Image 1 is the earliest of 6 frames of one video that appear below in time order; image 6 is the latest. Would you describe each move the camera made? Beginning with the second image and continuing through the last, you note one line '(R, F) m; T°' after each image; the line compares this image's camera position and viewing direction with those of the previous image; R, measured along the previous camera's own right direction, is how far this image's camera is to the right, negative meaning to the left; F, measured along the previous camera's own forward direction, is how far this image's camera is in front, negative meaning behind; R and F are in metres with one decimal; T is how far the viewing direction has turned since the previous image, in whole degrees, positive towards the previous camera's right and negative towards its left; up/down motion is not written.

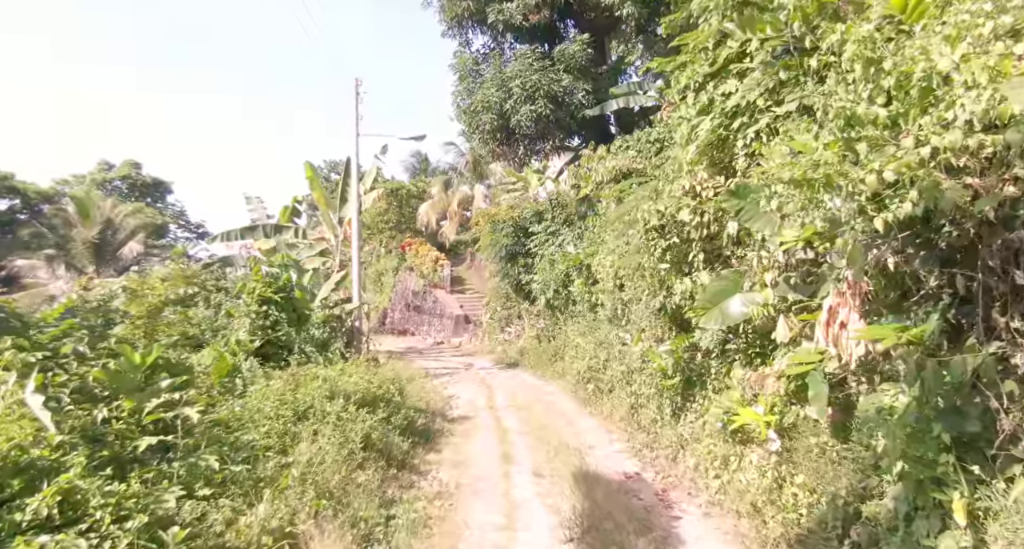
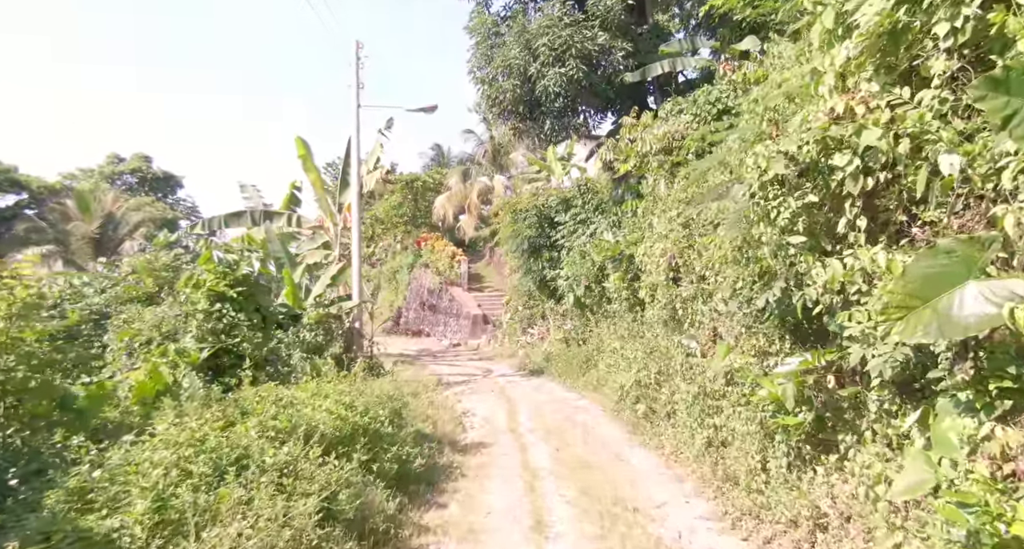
(-0.1, +1.9) m; -2°
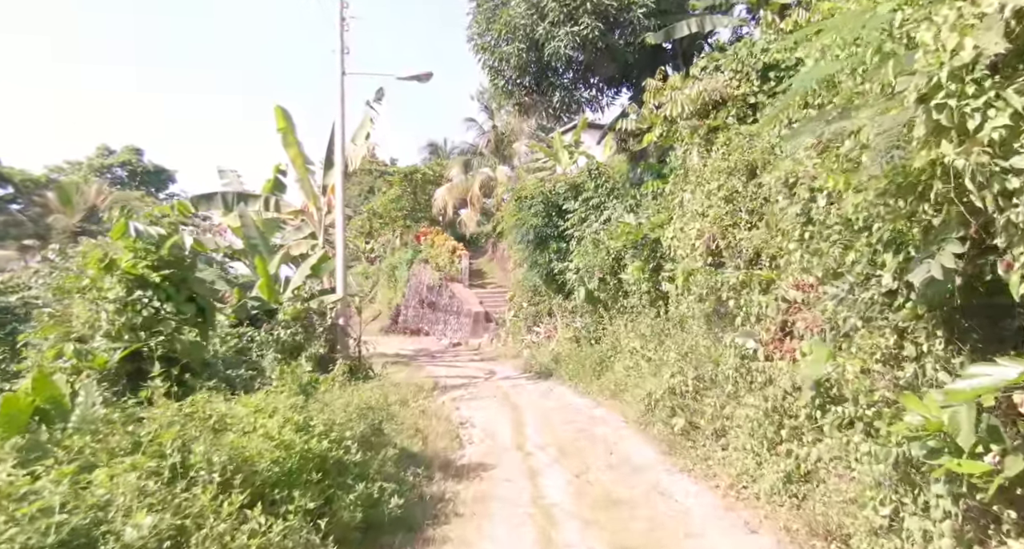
(0.0, +1.3) m; 0°
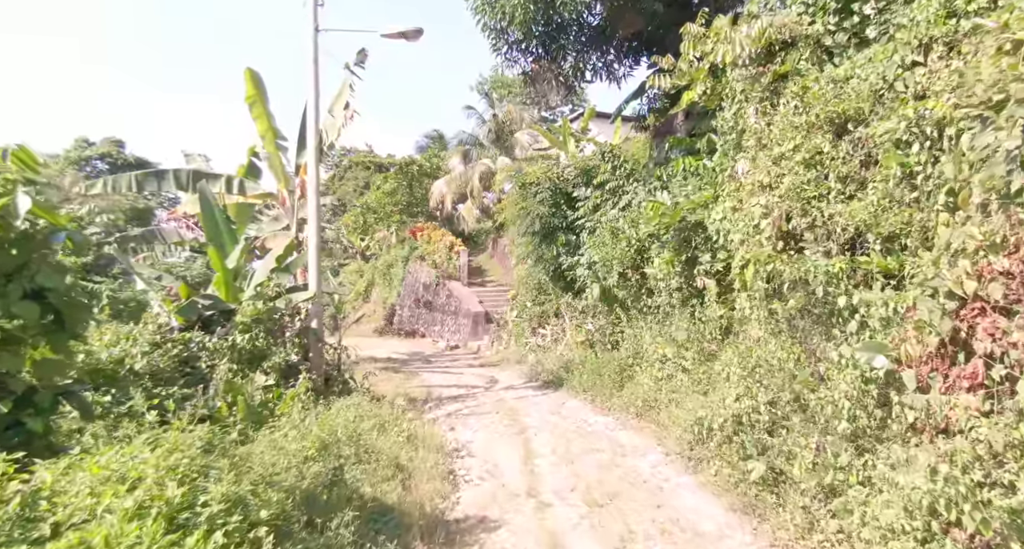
(-0.1, +1.6) m; 0°
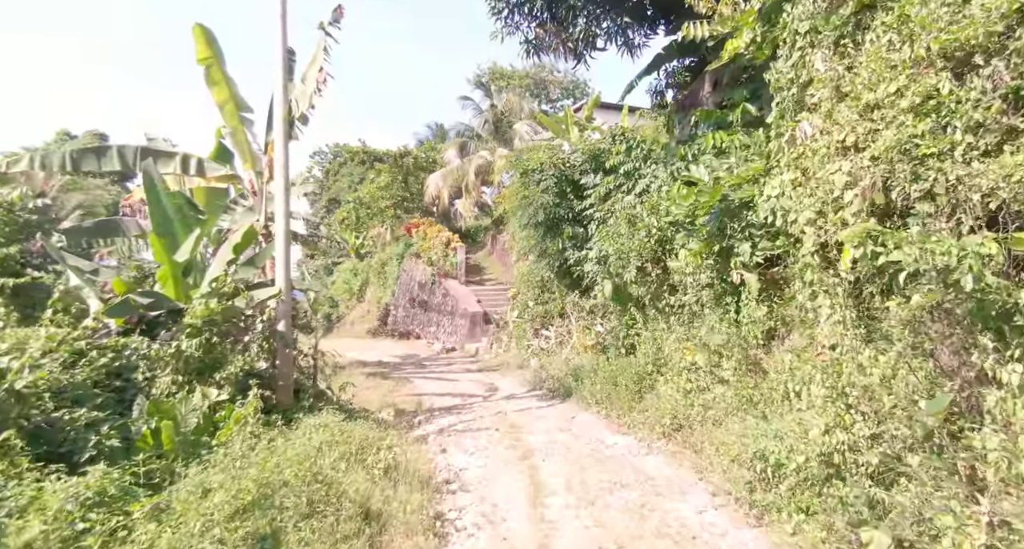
(0.0, +1.3) m; 0°
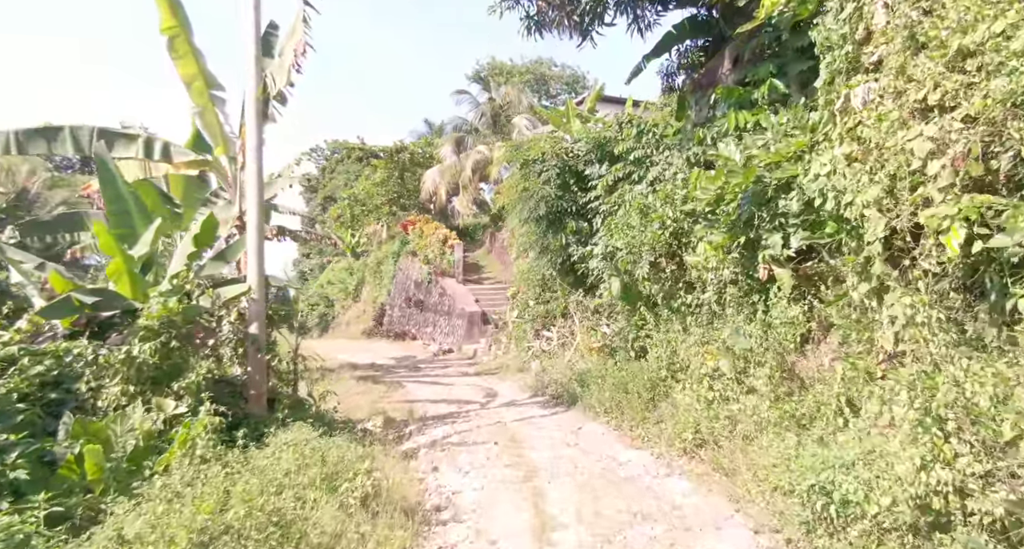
(0.0, +0.8) m; 0°
